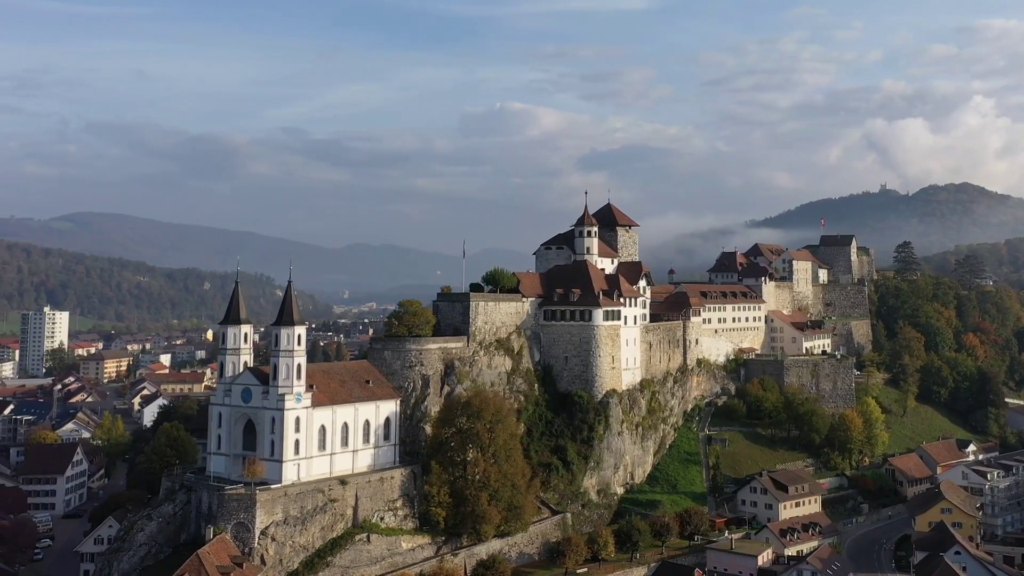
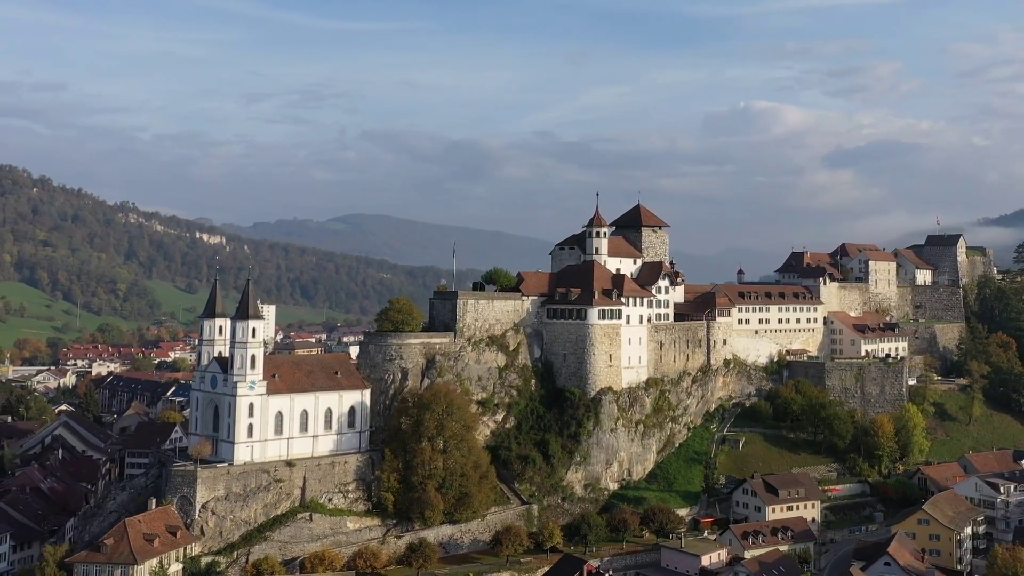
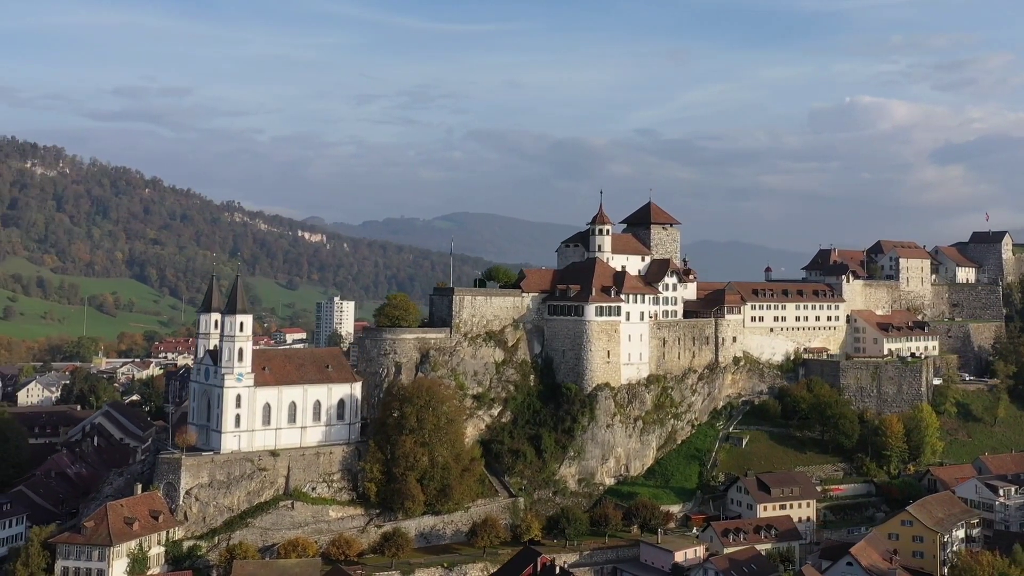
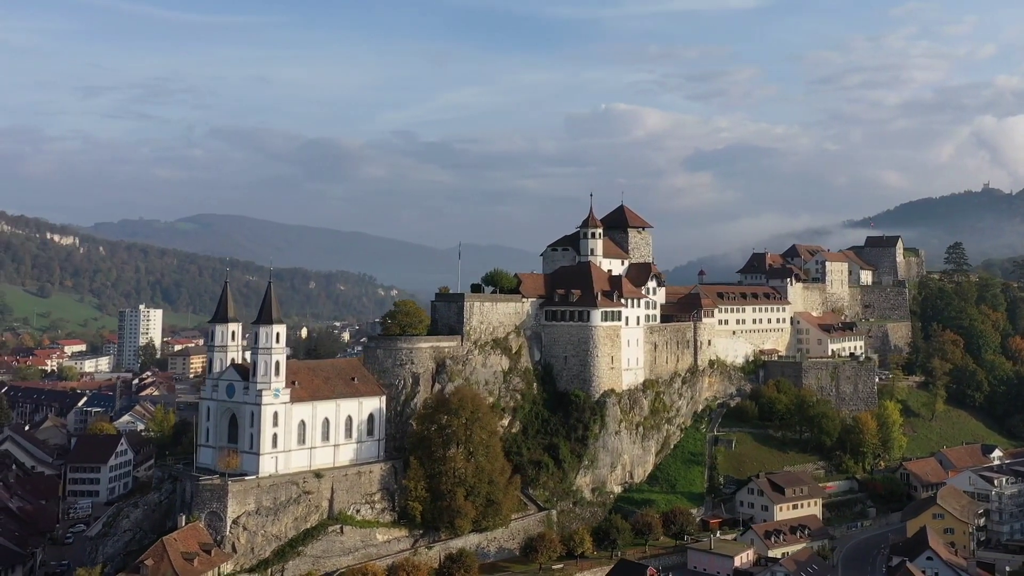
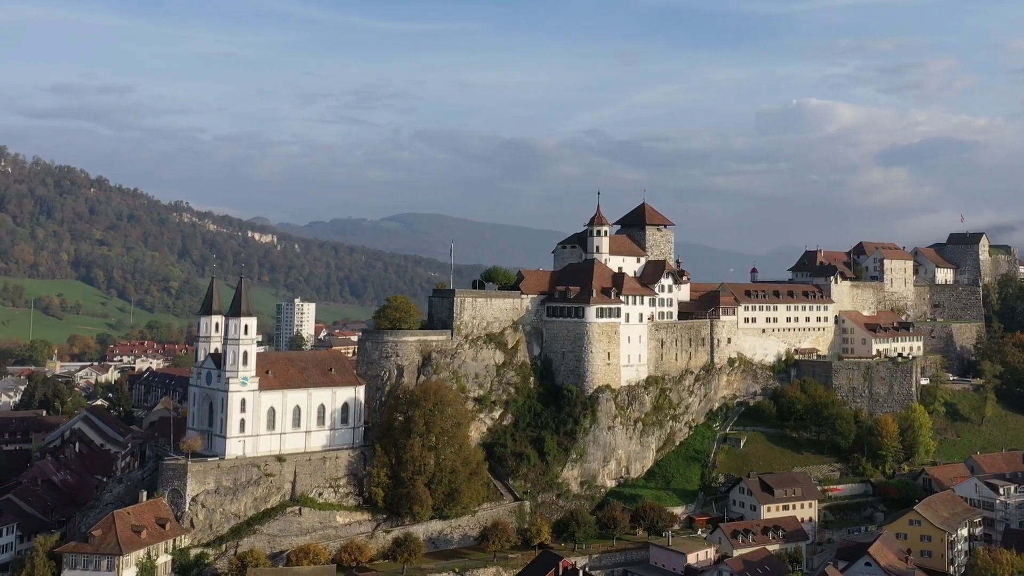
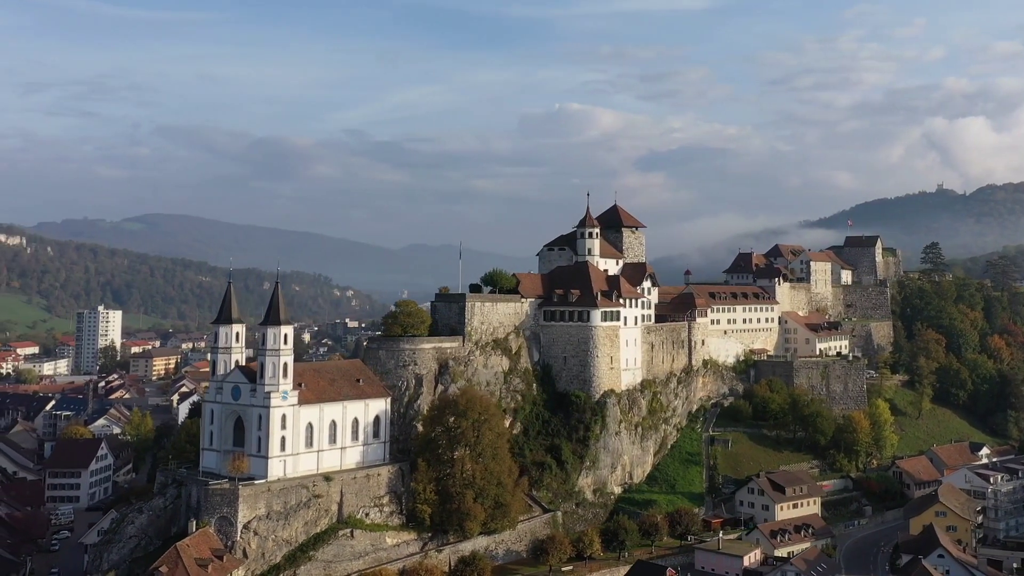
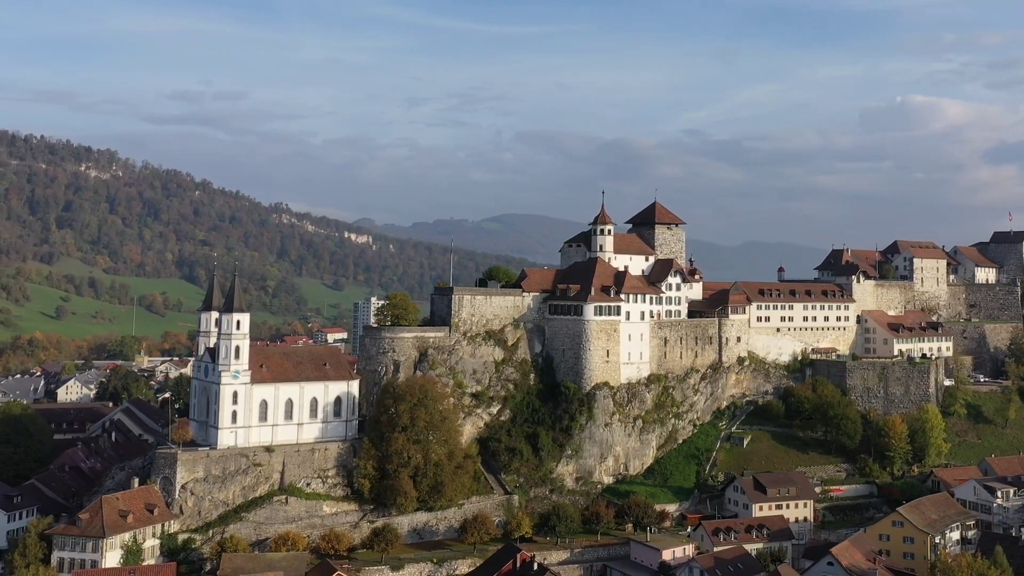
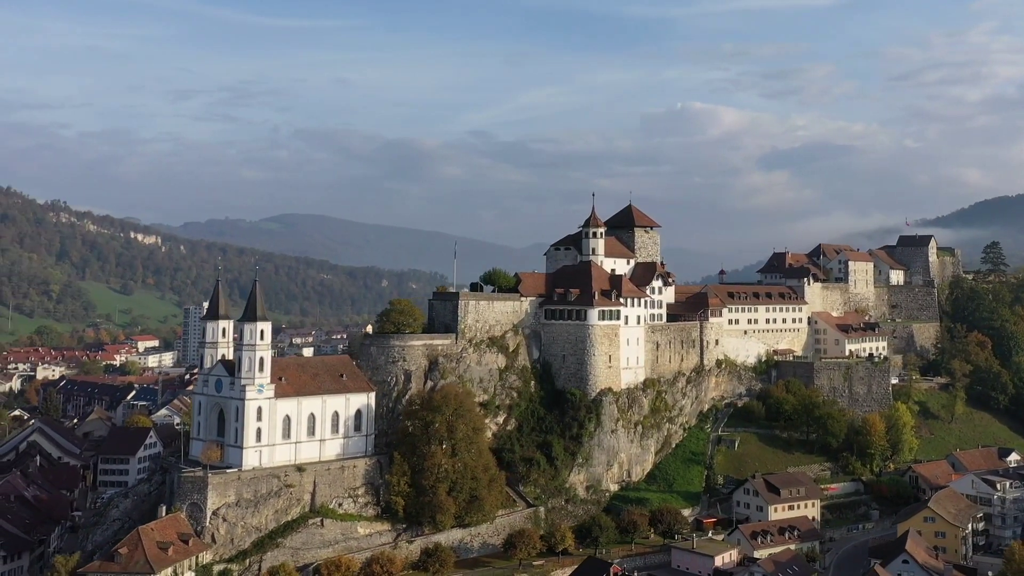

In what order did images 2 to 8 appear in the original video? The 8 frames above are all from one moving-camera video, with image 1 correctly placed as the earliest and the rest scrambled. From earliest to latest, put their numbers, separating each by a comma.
6, 4, 8, 2, 5, 3, 7
